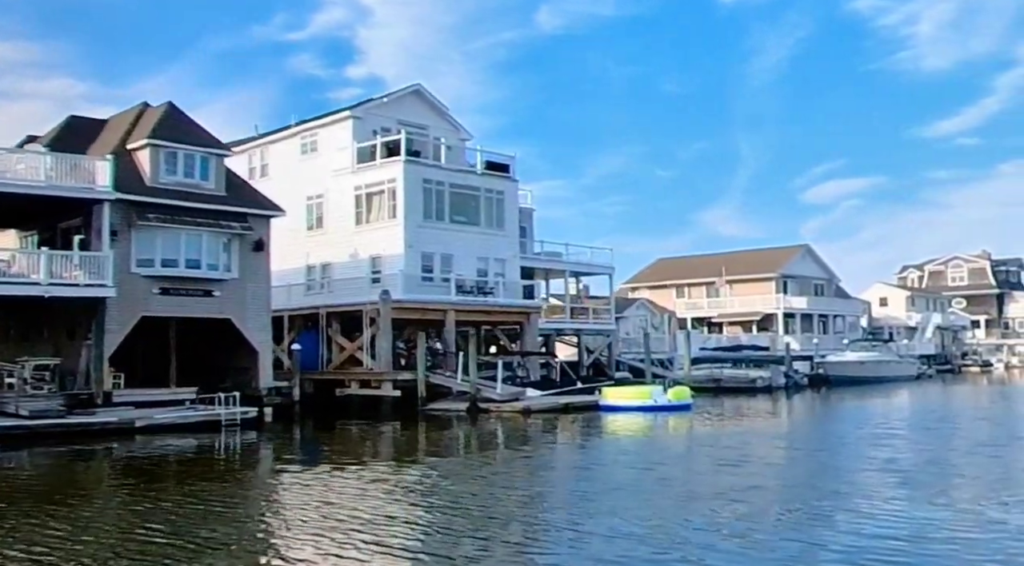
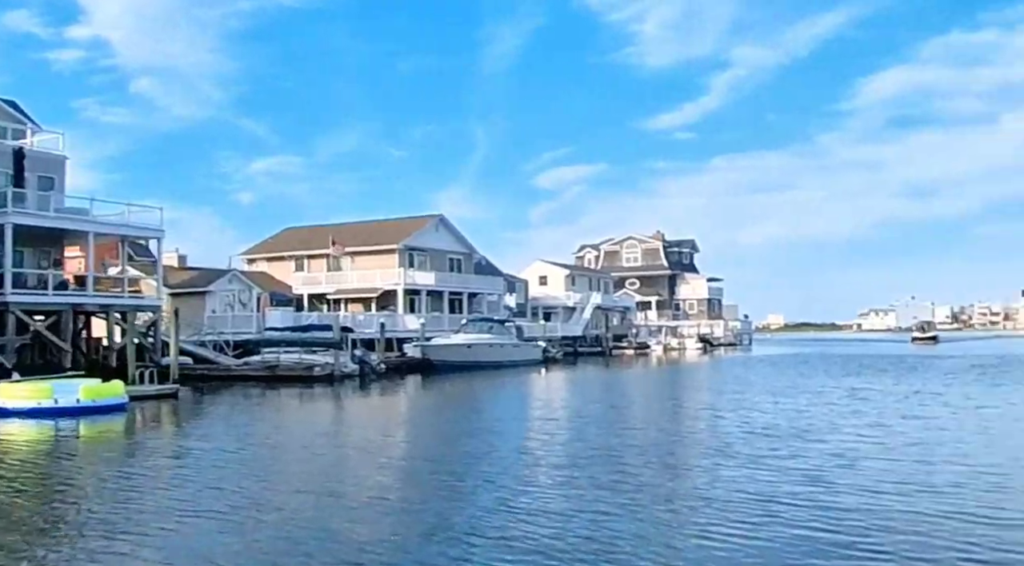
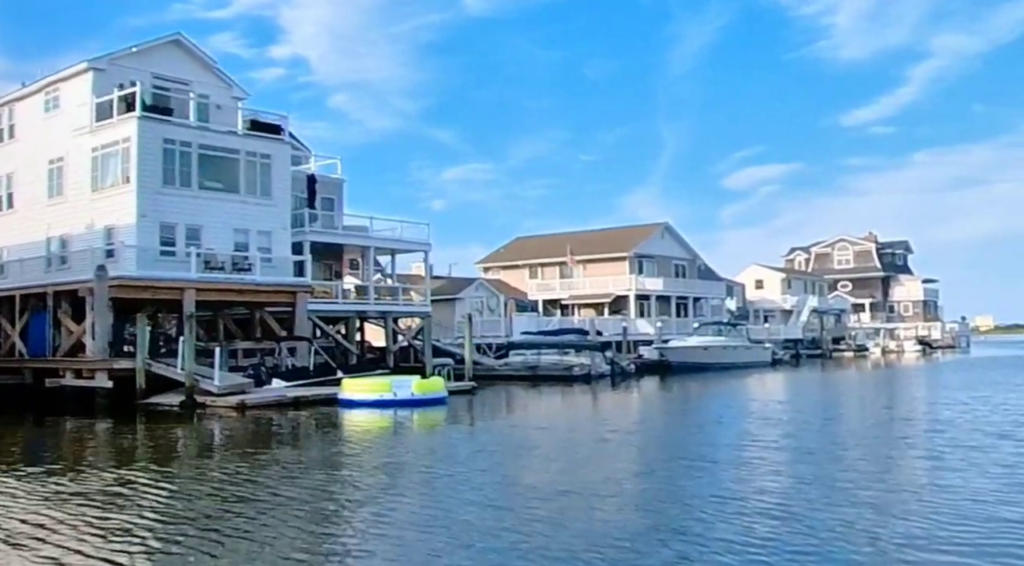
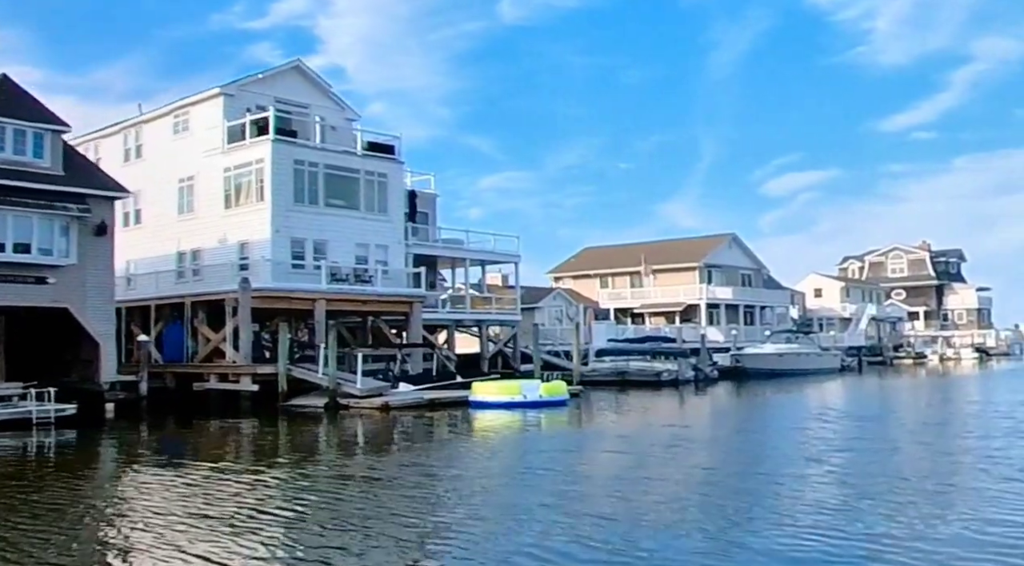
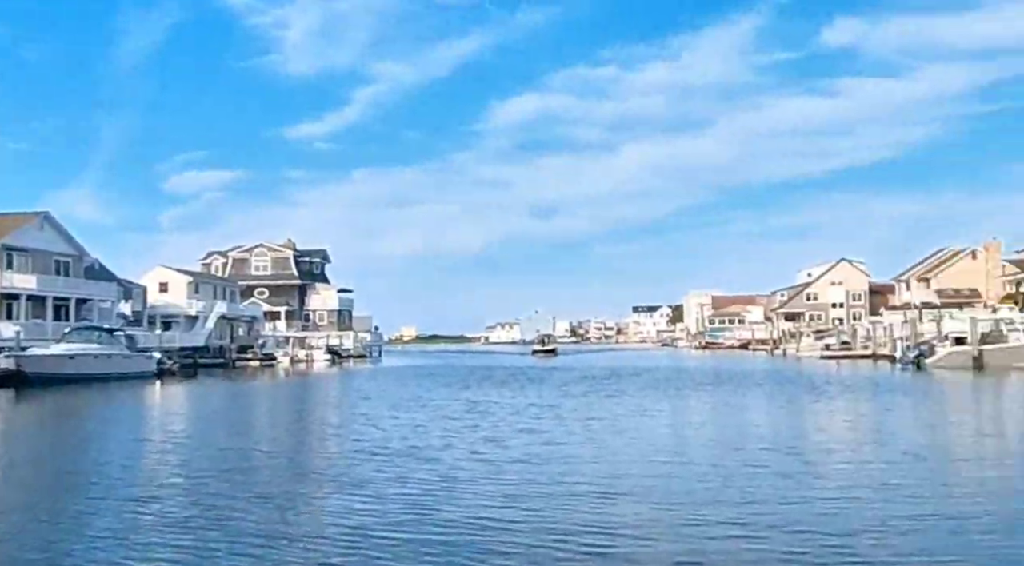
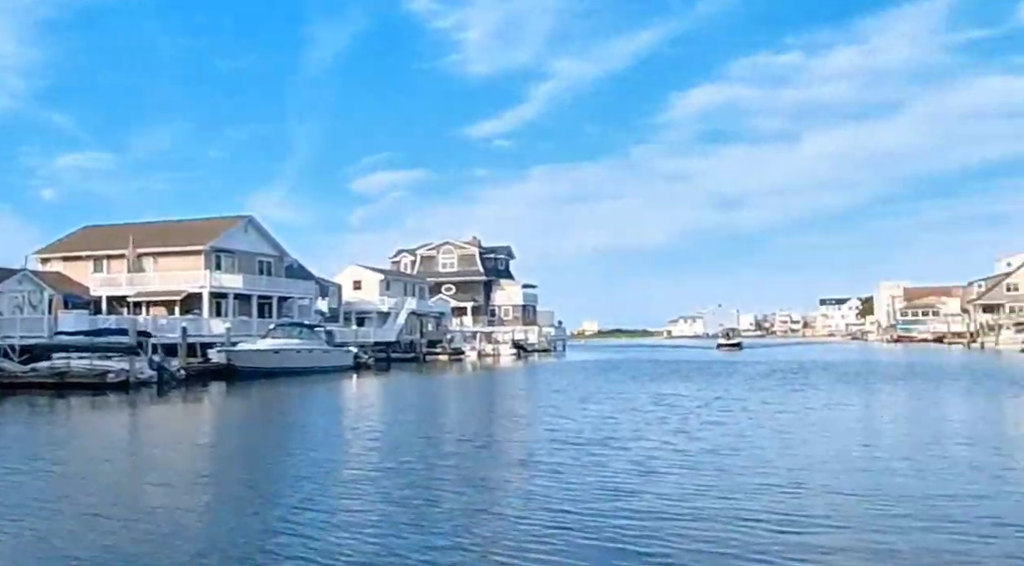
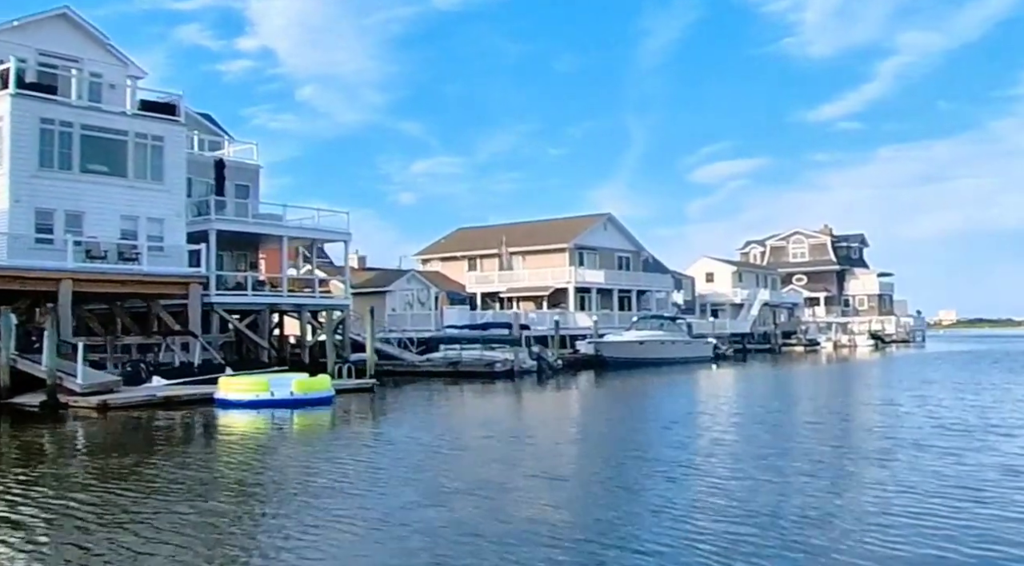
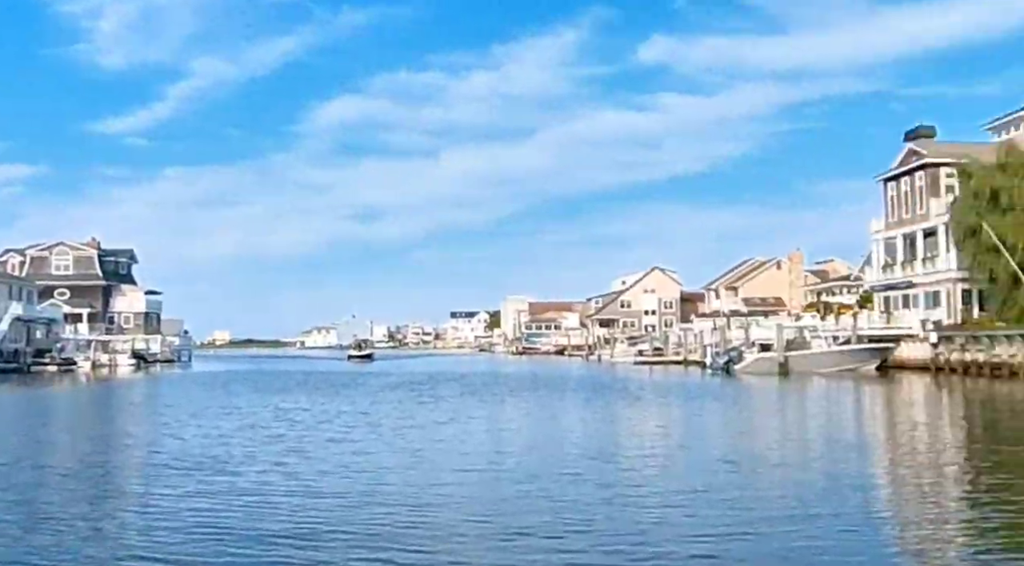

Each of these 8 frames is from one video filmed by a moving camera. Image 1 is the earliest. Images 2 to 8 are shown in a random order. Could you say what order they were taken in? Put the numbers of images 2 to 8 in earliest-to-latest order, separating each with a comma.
4, 3, 7, 2, 6, 5, 8
